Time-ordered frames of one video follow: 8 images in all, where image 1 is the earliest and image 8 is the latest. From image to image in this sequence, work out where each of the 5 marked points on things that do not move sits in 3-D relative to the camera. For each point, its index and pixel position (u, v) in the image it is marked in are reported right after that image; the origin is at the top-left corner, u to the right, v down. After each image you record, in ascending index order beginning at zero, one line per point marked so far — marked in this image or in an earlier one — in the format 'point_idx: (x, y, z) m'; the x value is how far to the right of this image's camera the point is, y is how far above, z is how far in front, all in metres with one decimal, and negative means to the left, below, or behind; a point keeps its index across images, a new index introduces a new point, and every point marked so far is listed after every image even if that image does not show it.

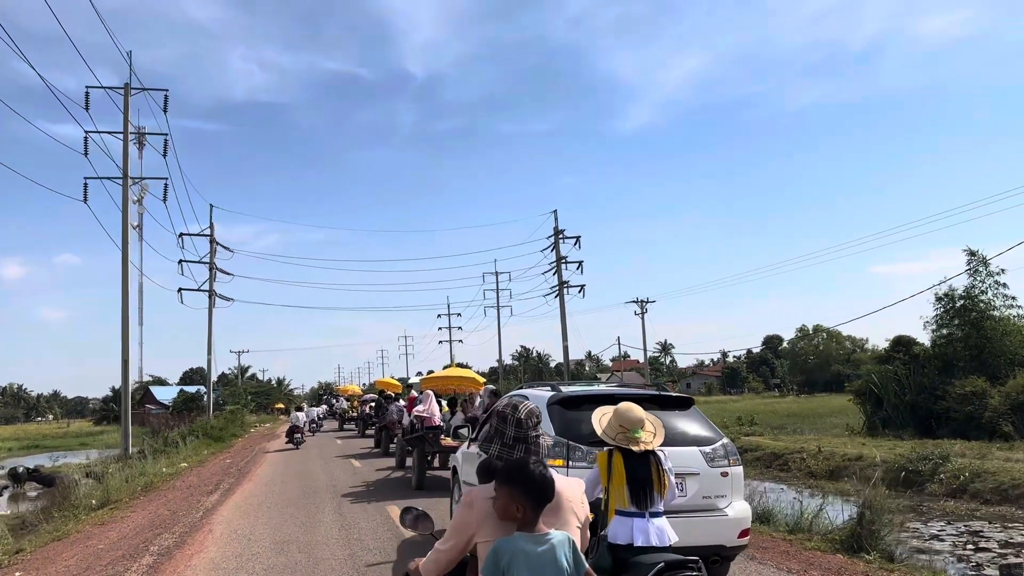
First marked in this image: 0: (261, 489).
0: (-3.6, -2.9, +10.1) m
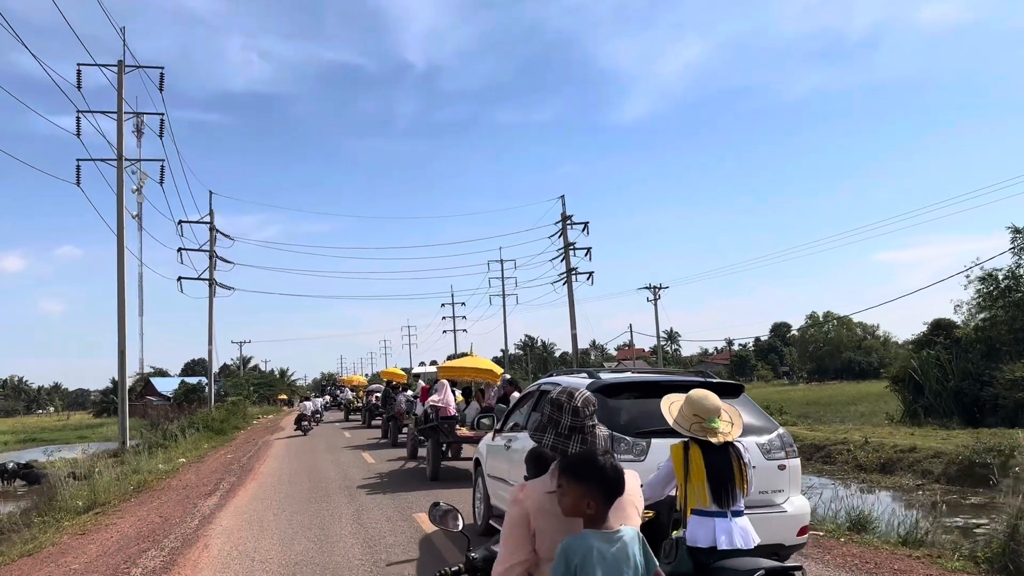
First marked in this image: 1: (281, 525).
0: (-3.1, -2.6, +9.0) m
1: (-2.3, -2.3, +6.8) m
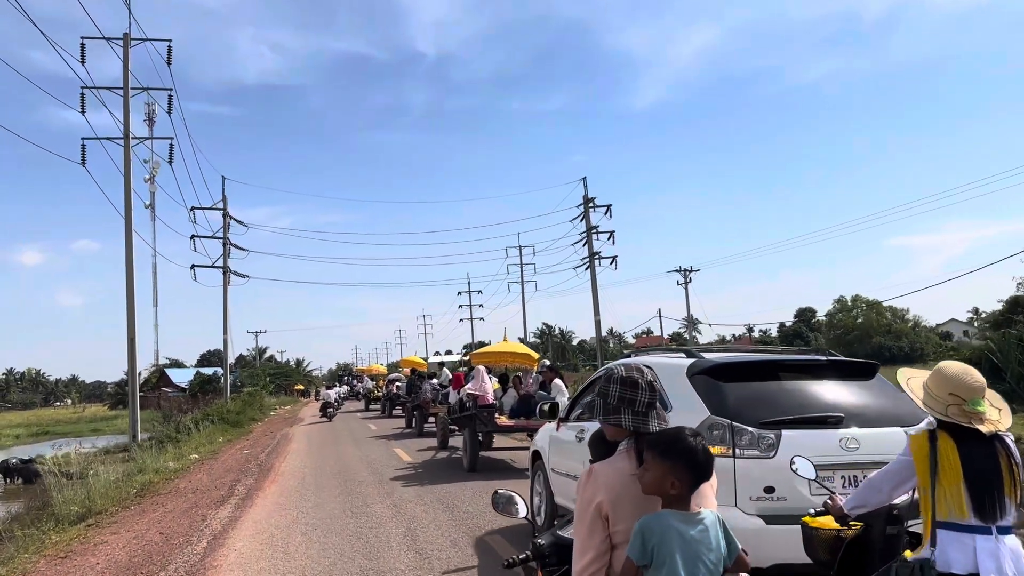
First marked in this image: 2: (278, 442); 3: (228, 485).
0: (-2.4, -2.3, +7.5) m
1: (-1.5, -2.0, +5.3) m
2: (-6.1, -4.0, +18.4) m
3: (-3.8, -2.6, +9.3) m
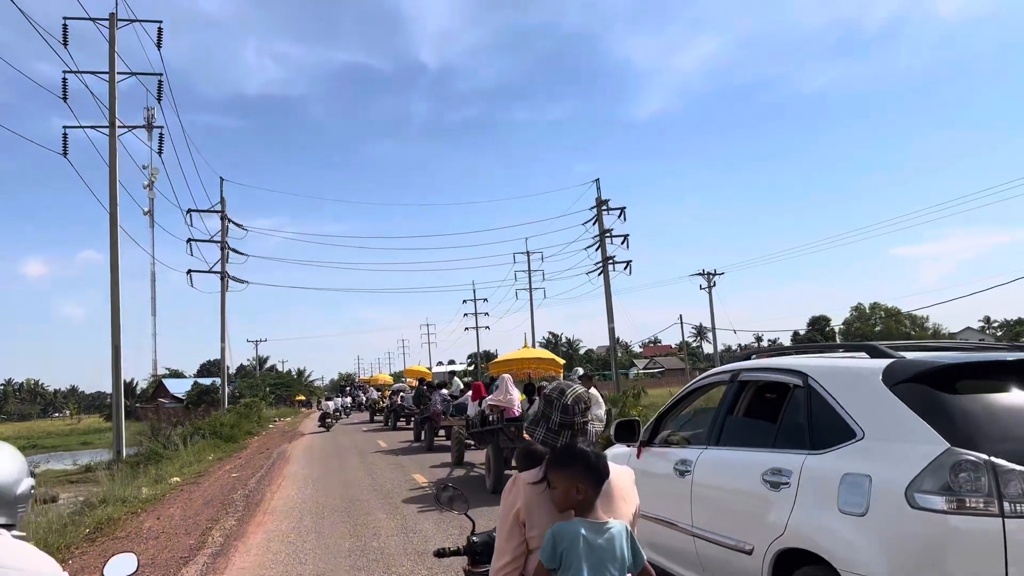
0: (-1.8, -2.1, +5.4) m
1: (-0.9, -1.8, +3.3) m
2: (-5.5, -4.0, +16.3) m
3: (-3.2, -2.4, +7.2) m
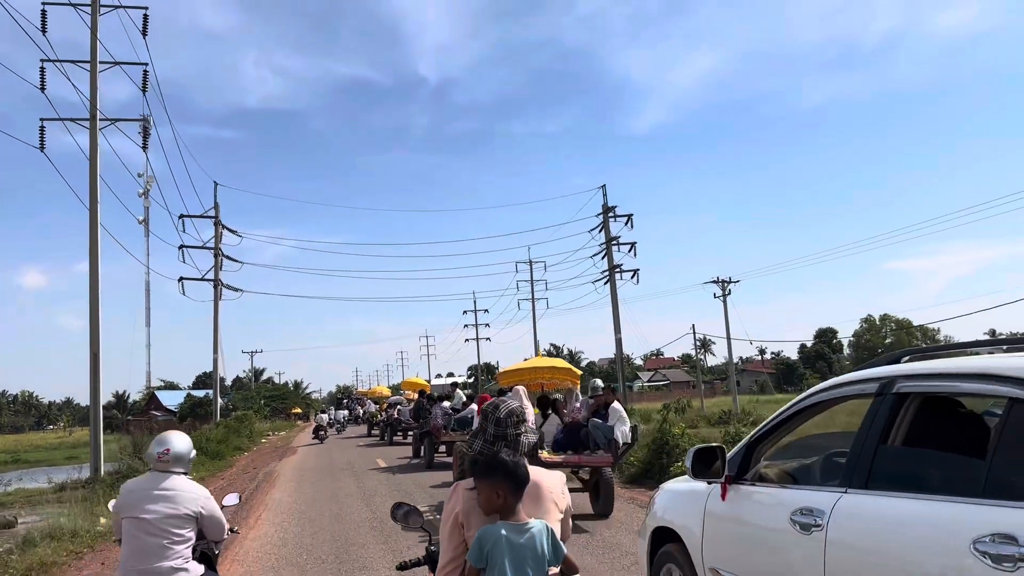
0: (-1.5, -1.9, +3.8) m
1: (-0.6, -1.6, +1.7) m
2: (-5.2, -4.0, +14.6) m
3: (-2.9, -2.3, +5.6) m
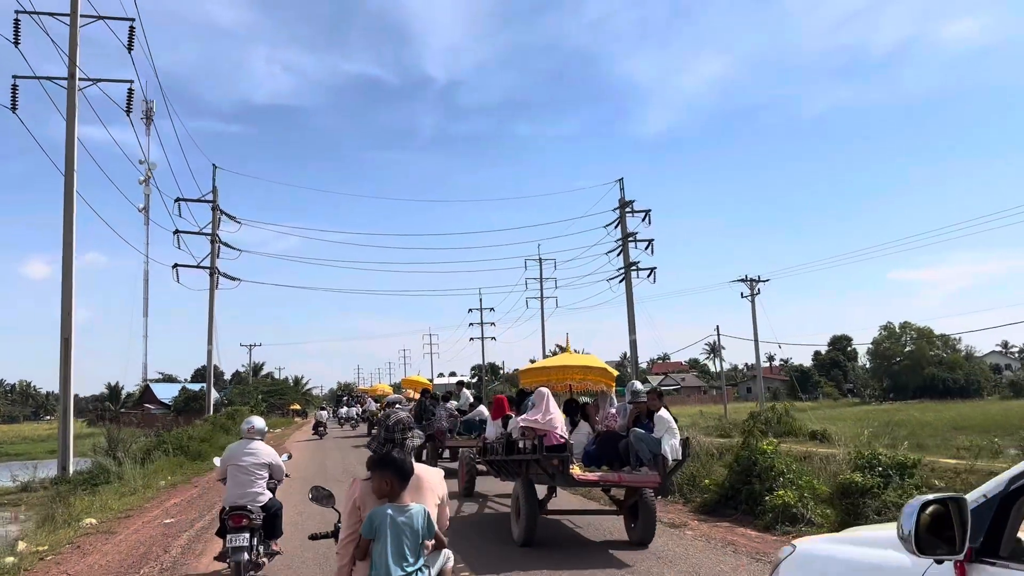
0: (-1.1, -1.6, +1.7) m
1: (-0.3, -1.2, -0.5) m
2: (-4.8, -3.6, +12.5) m
3: (-2.5, -1.9, +3.5) m
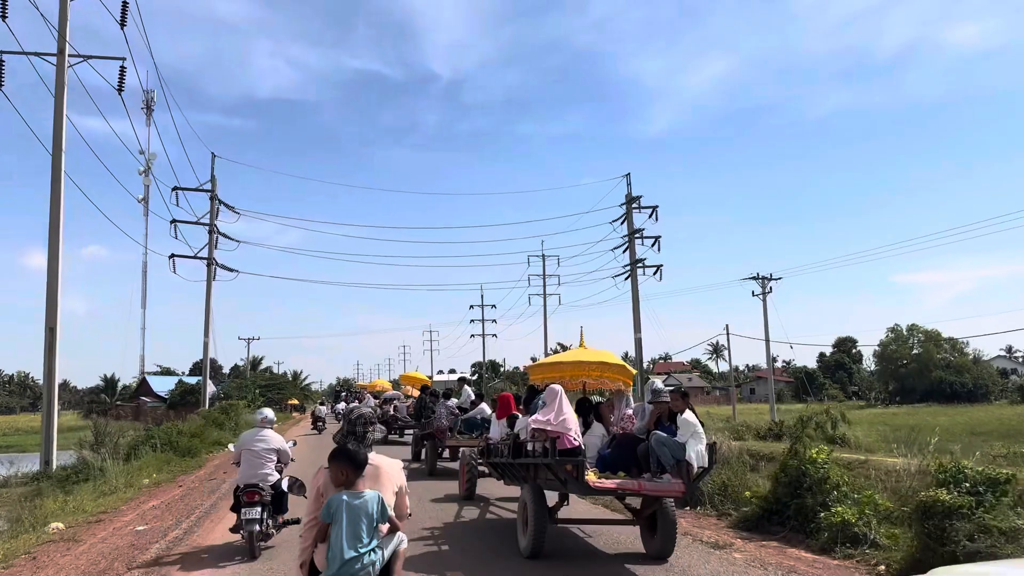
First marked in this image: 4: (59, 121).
0: (-0.9, -1.4, +0.8) m
1: (-0.1, -1.1, -1.3) m
2: (-4.7, -3.4, +11.7) m
3: (-2.4, -1.8, +2.6) m
4: (-11.2, +4.1, +17.4) m
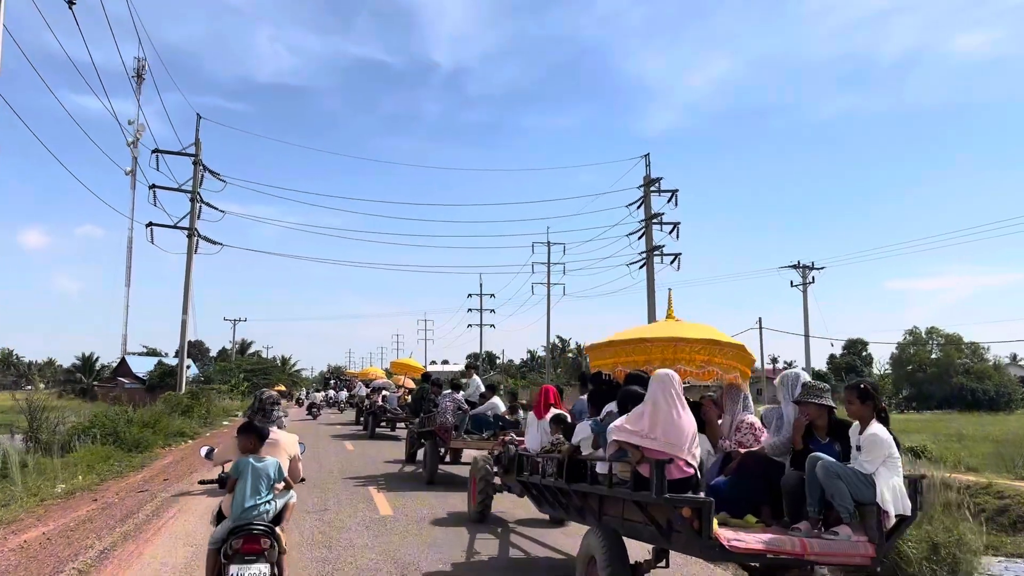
0: (-0.4, -0.9, -2.3) m
1: (+0.5, -0.7, -4.5) m
2: (-4.3, -2.7, +8.5) m
3: (-1.8, -1.2, -0.6) m
4: (-10.6, +5.1, +14.1) m
